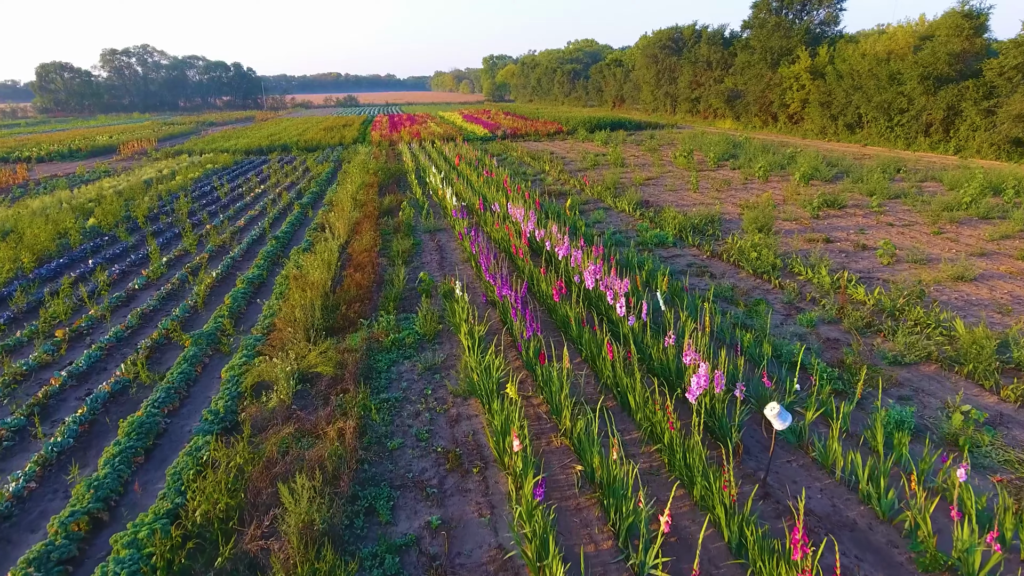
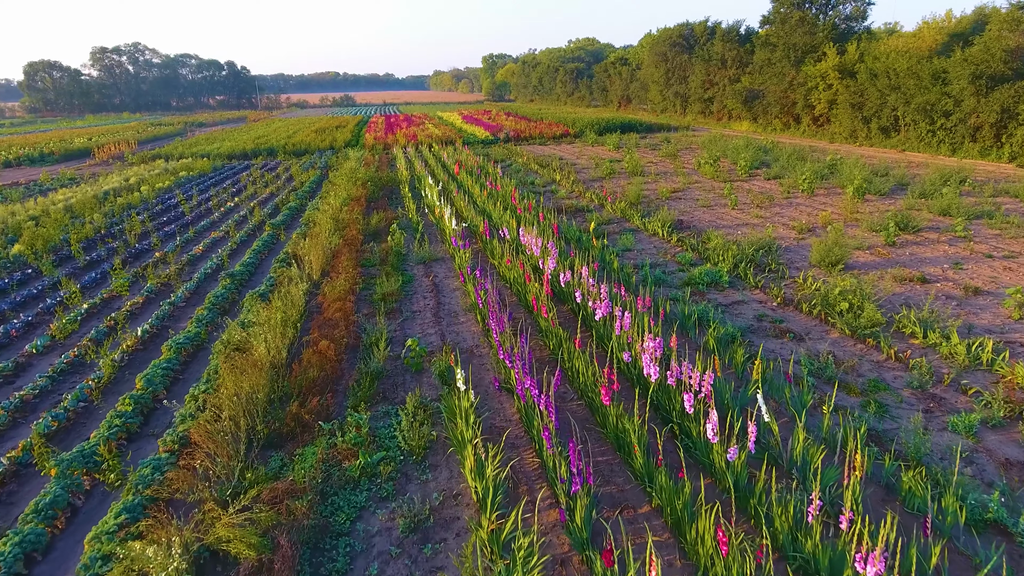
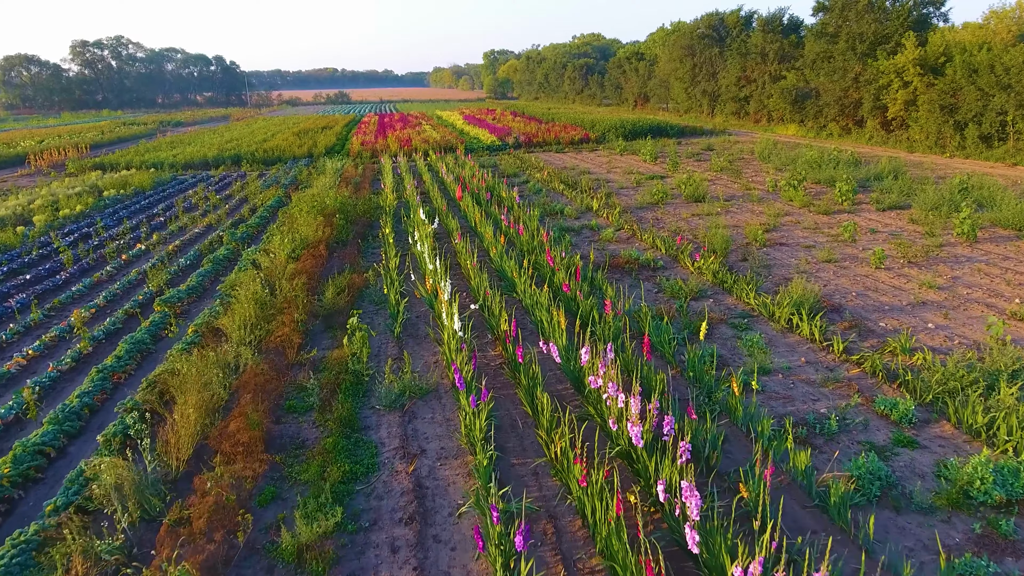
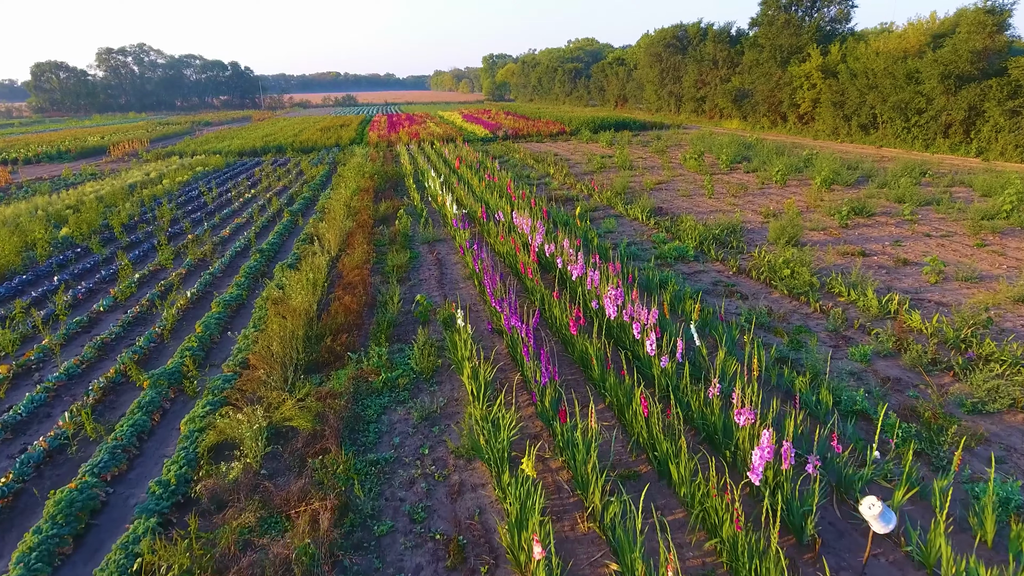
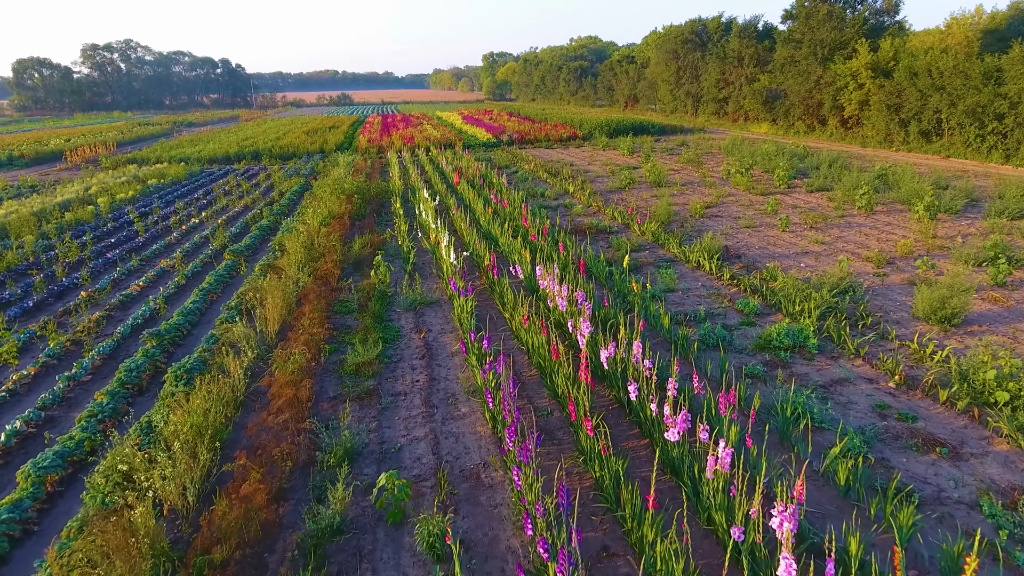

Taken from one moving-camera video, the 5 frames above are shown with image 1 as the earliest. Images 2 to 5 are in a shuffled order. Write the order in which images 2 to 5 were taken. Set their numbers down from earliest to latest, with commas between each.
4, 2, 5, 3
